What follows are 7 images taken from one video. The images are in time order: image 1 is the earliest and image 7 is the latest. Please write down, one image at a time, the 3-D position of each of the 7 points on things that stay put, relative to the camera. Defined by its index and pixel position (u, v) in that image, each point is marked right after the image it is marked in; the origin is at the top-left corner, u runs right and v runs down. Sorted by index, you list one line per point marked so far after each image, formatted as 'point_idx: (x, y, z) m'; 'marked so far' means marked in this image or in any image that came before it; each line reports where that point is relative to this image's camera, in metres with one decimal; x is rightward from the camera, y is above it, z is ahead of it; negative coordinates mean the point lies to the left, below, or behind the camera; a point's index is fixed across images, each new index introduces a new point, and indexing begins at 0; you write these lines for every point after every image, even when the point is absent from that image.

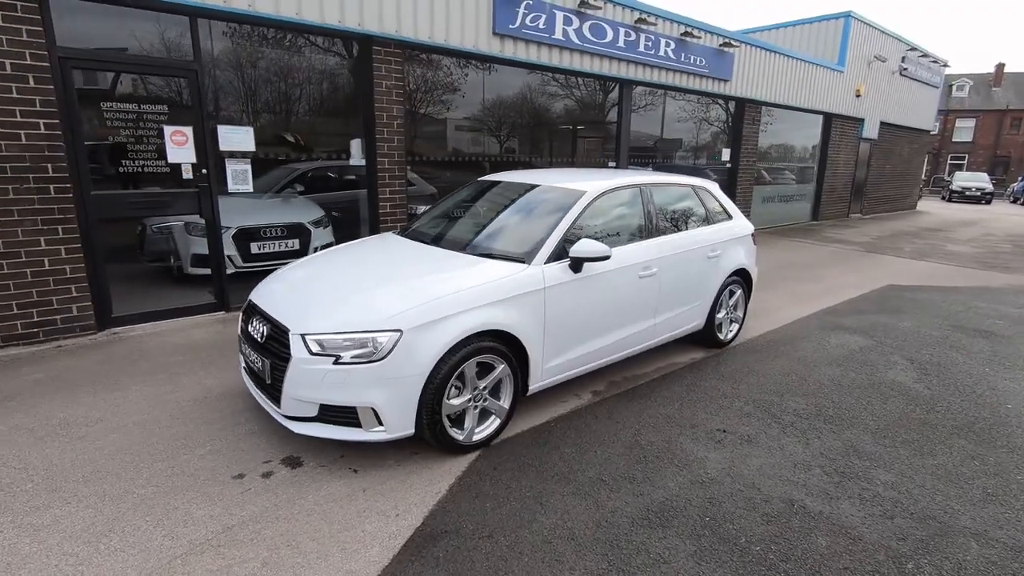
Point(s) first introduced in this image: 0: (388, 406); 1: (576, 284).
0: (-0.7, -0.7, +3.1) m
1: (+0.4, 0.0, +3.8) m
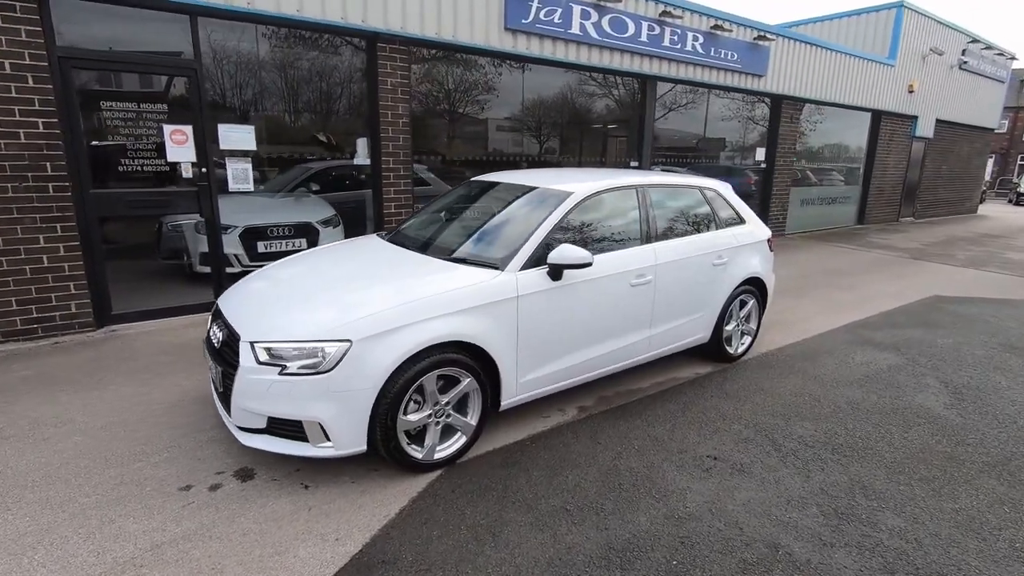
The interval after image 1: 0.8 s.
0: (-0.9, -0.7, +2.9) m
1: (+0.3, 0.0, +3.6) m
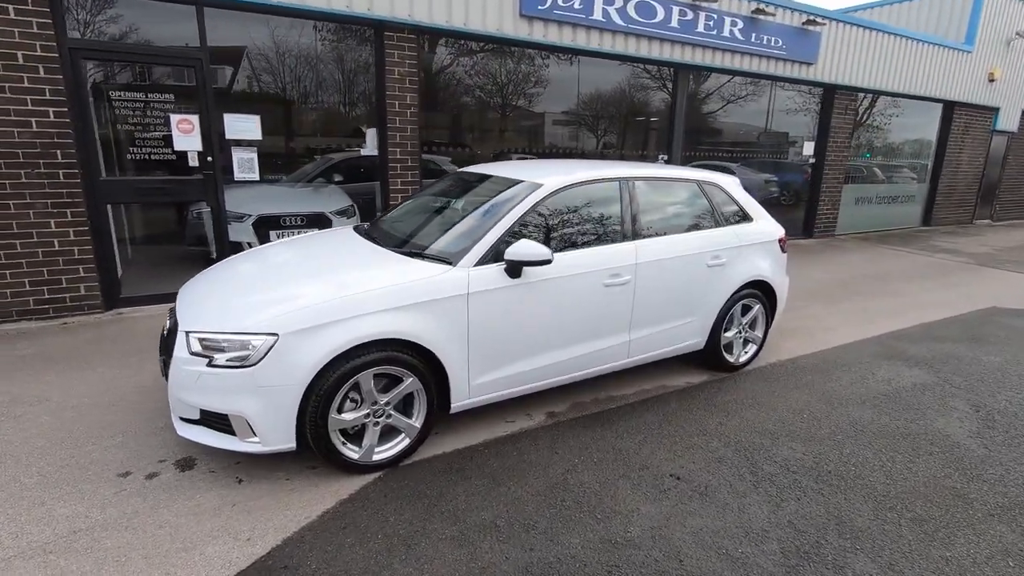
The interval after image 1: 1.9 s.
0: (-1.3, -0.7, +2.8) m
1: (0.0, 0.0, +3.3) m
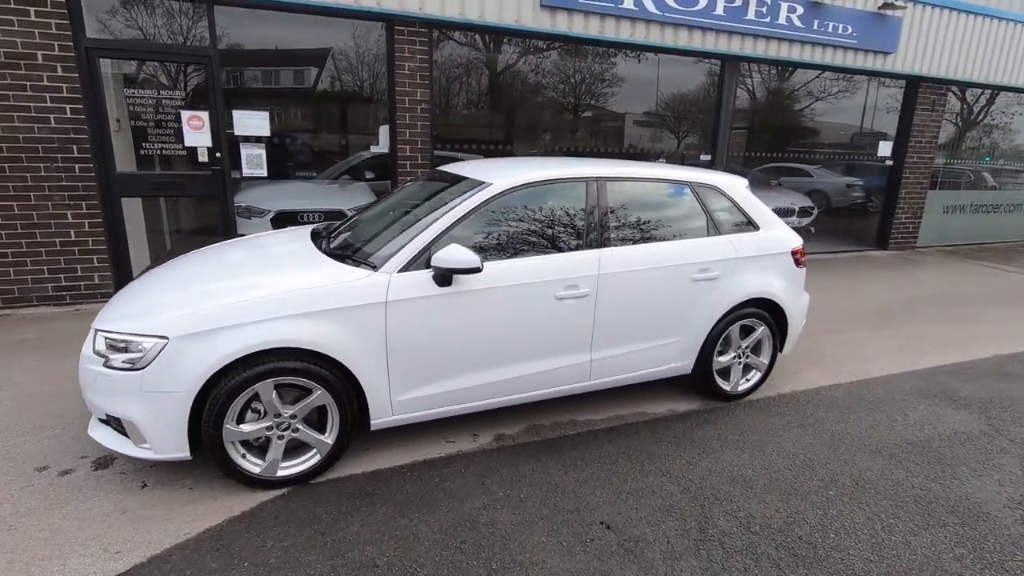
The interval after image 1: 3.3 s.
0: (-1.8, -0.7, +2.6) m
1: (-0.4, -0.1, +3.0) m
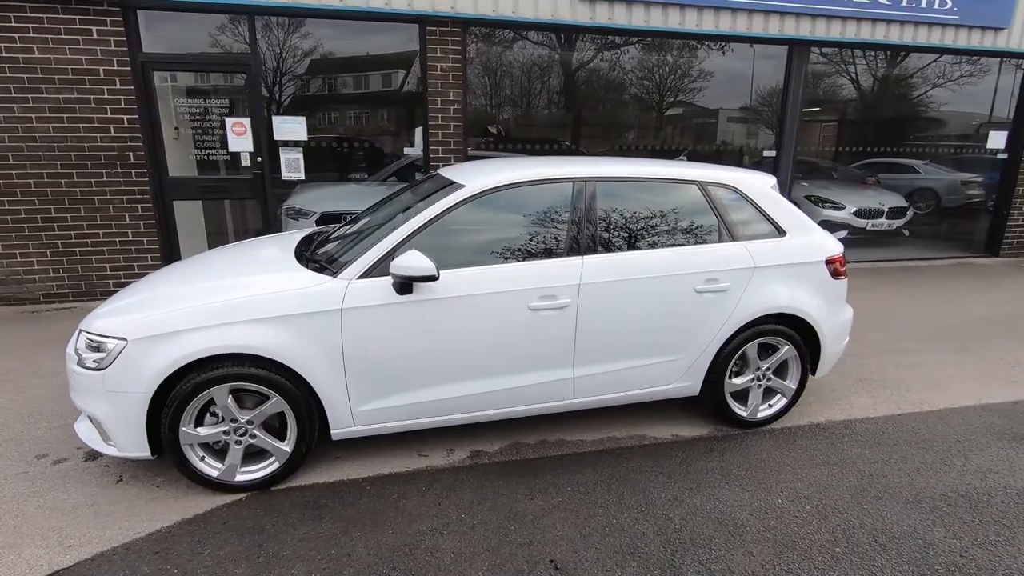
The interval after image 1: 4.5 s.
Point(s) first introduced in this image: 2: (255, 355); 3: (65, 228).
0: (-2.0, -0.7, +2.7) m
1: (-0.6, -0.1, +2.9) m
2: (-1.3, -0.3, +2.8) m
3: (-4.9, +0.7, +5.9) m
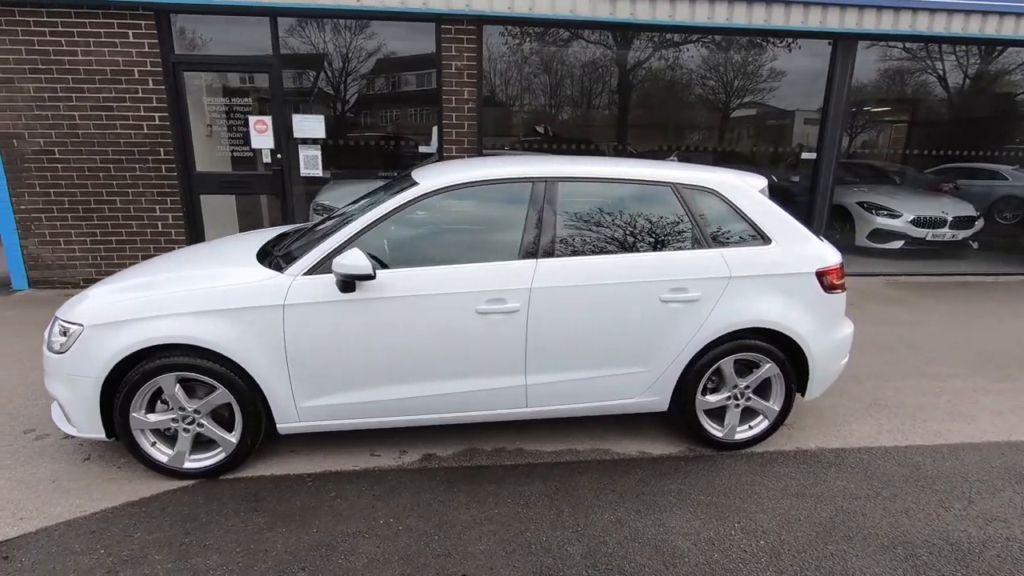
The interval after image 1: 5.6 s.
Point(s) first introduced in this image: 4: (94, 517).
0: (-2.3, -0.6, +2.9) m
1: (-0.9, -0.1, +2.9) m
2: (-1.6, -0.3, +2.8) m
3: (-4.8, +0.8, +6.3) m
4: (-2.1, -1.1, +2.7) m
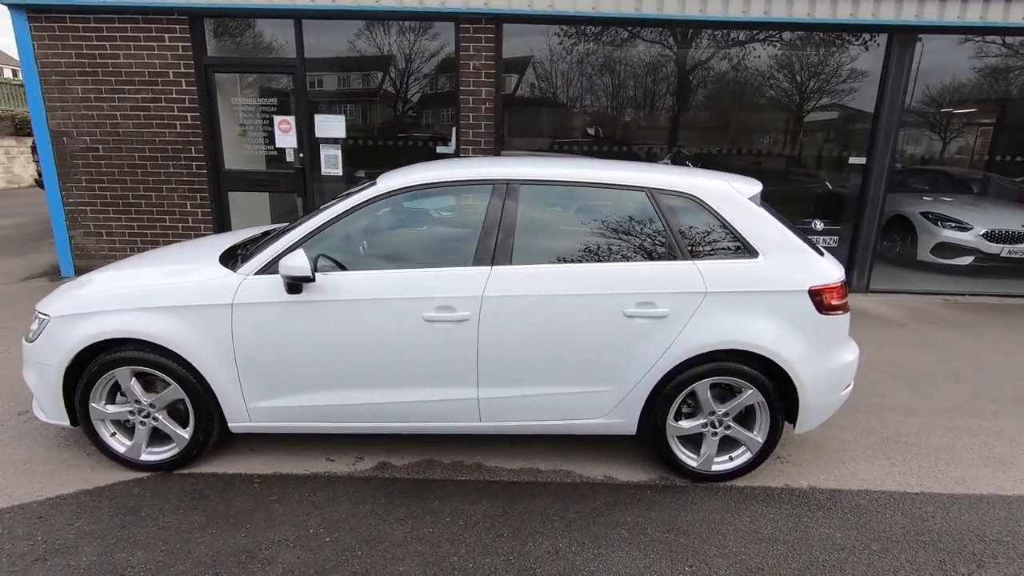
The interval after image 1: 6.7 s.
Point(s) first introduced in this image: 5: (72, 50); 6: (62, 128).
0: (-2.6, -0.6, +3.0) m
1: (-1.1, -0.1, +2.8) m
2: (-1.9, -0.3, +2.8) m
3: (-4.6, +0.9, +6.7) m
4: (-2.4, -1.1, +2.8) m
5: (-5.0, +2.7, +6.2) m
6: (-5.3, +1.9, +6.4) m
